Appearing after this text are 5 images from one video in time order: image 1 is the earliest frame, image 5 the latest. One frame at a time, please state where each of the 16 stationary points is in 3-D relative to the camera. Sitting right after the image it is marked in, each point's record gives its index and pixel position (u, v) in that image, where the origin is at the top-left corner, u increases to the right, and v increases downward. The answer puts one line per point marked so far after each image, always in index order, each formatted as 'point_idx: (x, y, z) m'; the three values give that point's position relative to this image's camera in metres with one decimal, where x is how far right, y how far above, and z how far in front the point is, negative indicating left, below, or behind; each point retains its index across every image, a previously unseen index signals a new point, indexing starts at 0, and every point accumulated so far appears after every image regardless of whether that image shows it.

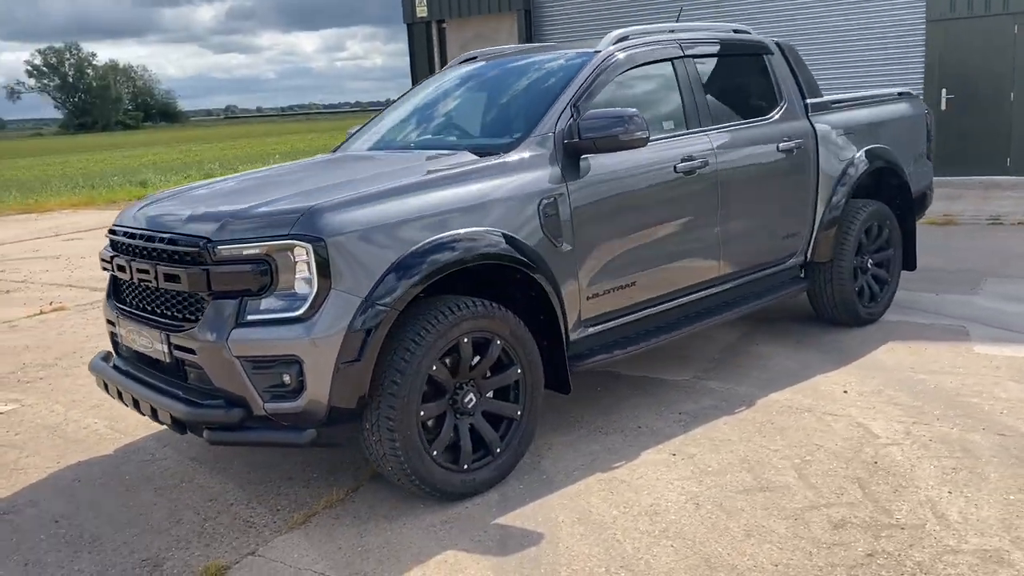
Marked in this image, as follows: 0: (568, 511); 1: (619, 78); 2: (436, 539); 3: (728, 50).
0: (+0.2, -0.8, +3.3) m
1: (+0.4, +1.0, +4.3) m
2: (-0.3, -0.9, +3.2) m
3: (+1.2, +1.3, +5.0) m
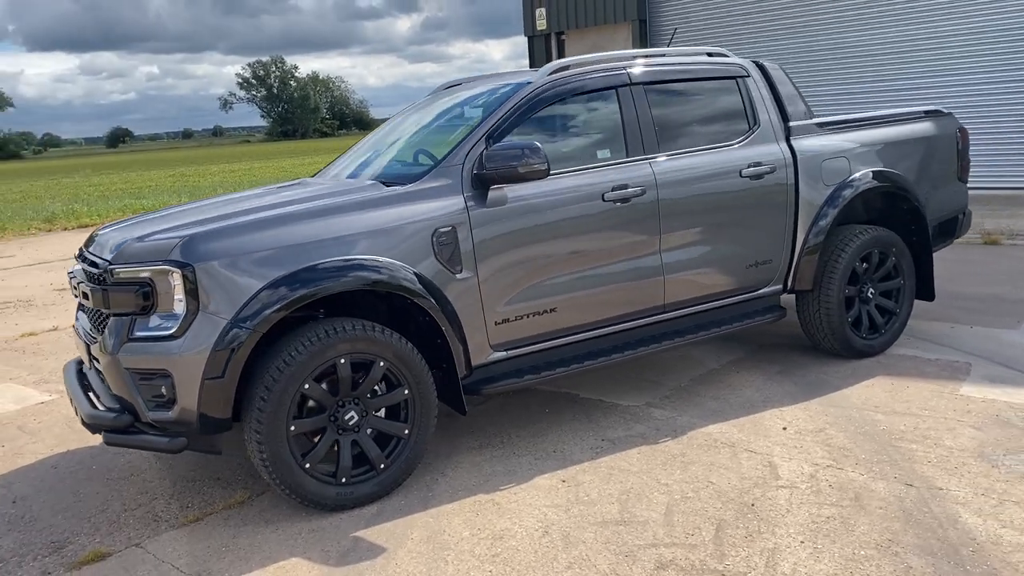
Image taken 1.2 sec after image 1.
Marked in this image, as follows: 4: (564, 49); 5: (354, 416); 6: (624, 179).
0: (-0.4, -1.0, +3.5) m
1: (+0.1, +0.9, +4.4) m
2: (-0.9, -1.0, +3.4) m
3: (+1.0, +1.2, +4.9) m
4: (+1.0, +4.7, +17.2) m
5: (-0.7, -0.5, +3.7) m
6: (+0.5, +0.5, +4.4) m
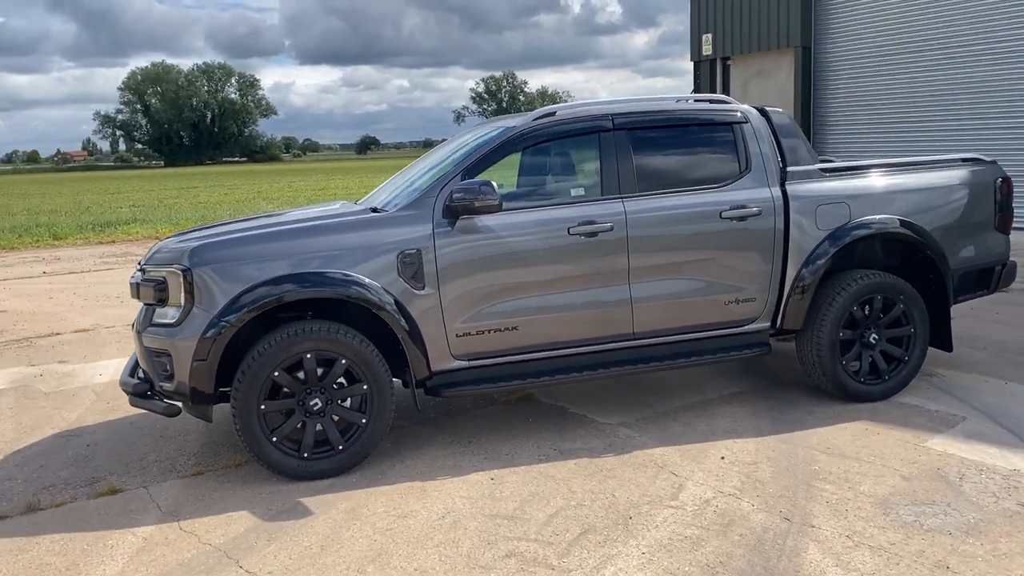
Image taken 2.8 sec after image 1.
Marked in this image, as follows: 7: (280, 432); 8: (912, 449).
0: (-0.8, -1.0, +4.2) m
1: (+0.1, +0.8, +4.9) m
2: (-1.3, -1.0, +4.2) m
3: (+1.0, +1.0, +5.2) m
4: (+4.2, +4.2, +17.2) m
5: (-1.0, -0.6, +4.5) m
6: (+0.4, +0.4, +4.9) m
7: (-1.2, -0.7, +4.4) m
8: (+2.1, -0.8, +4.6) m
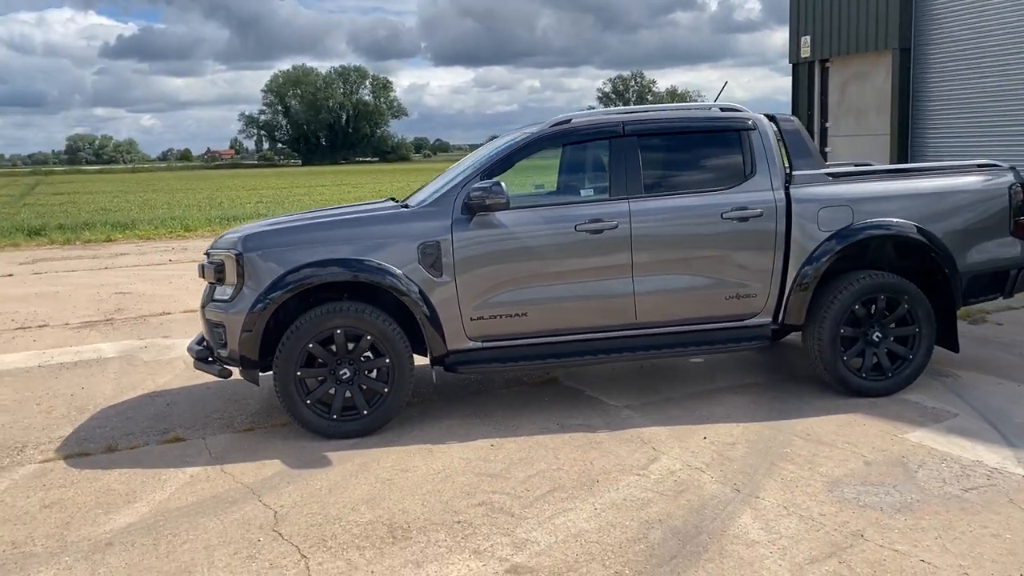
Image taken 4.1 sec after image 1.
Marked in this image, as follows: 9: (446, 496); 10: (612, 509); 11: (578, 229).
0: (-0.8, -0.9, +4.8) m
1: (+0.2, +0.9, +5.5) m
2: (-1.3, -0.9, +5.0) m
3: (+1.2, +1.0, +5.6) m
4: (+6.1, +4.1, +17.0) m
5: (-1.0, -0.5, +5.1) m
6: (+0.5, +0.4, +5.4) m
7: (-1.2, -0.6, +5.1) m
8: (+2.1, -0.8, +4.8) m
9: (-0.3, -1.0, +4.2) m
10: (+0.5, -1.0, +4.0) m
11: (+0.4, +0.4, +5.3) m
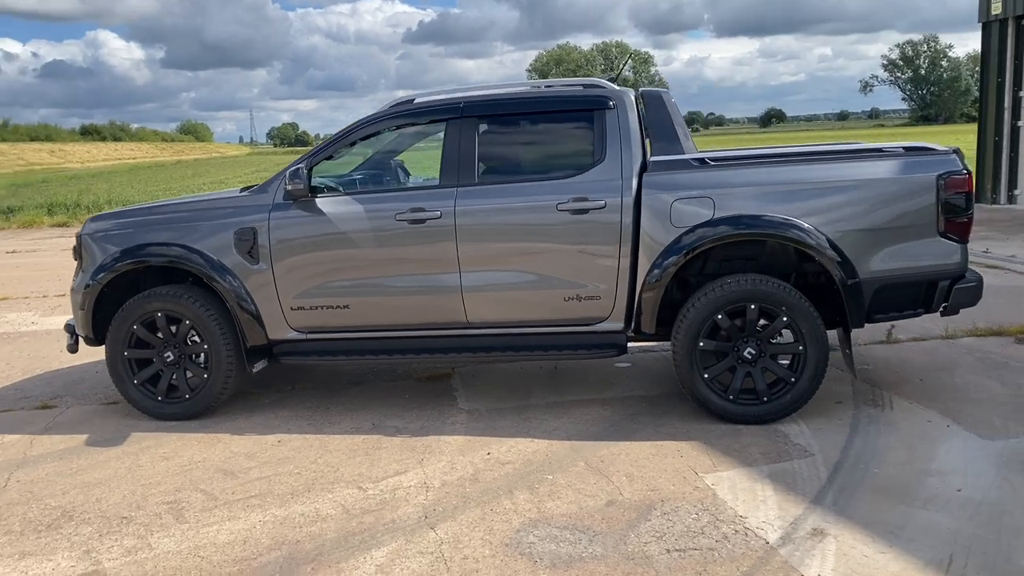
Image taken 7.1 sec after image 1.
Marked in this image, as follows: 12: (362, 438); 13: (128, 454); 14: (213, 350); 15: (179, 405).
0: (-2.0, -0.8, +4.9) m
1: (-0.8, +0.9, +5.2) m
2: (-2.4, -0.8, +5.1) m
3: (+0.2, +1.0, +5.0) m
4: (+8.3, +4.1, +14.4) m
5: (-2.0, -0.4, +5.2) m
6: (-0.5, +0.5, +5.0) m
7: (-2.2, -0.5, +5.2) m
8: (+0.8, -0.9, +4.1) m
9: (-1.7, -1.0, +4.2) m
10: (-1.0, -1.0, +3.7) m
11: (-0.6, +0.4, +5.0) m
12: (-0.8, -0.8, +4.8) m
13: (-2.0, -0.9, +4.7) m
14: (-1.7, -0.4, +5.2) m
15: (-2.0, -0.7, +5.2) m
